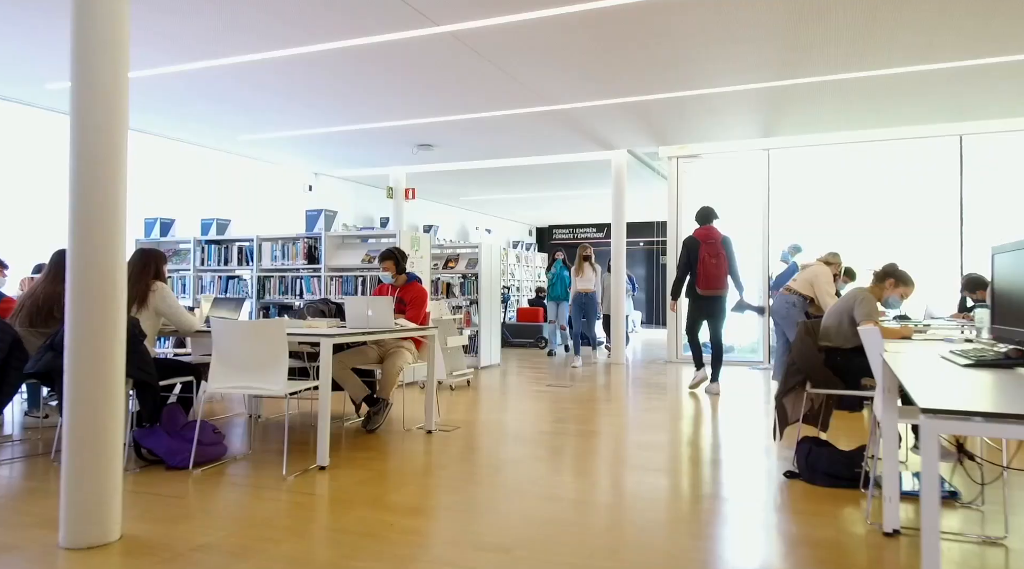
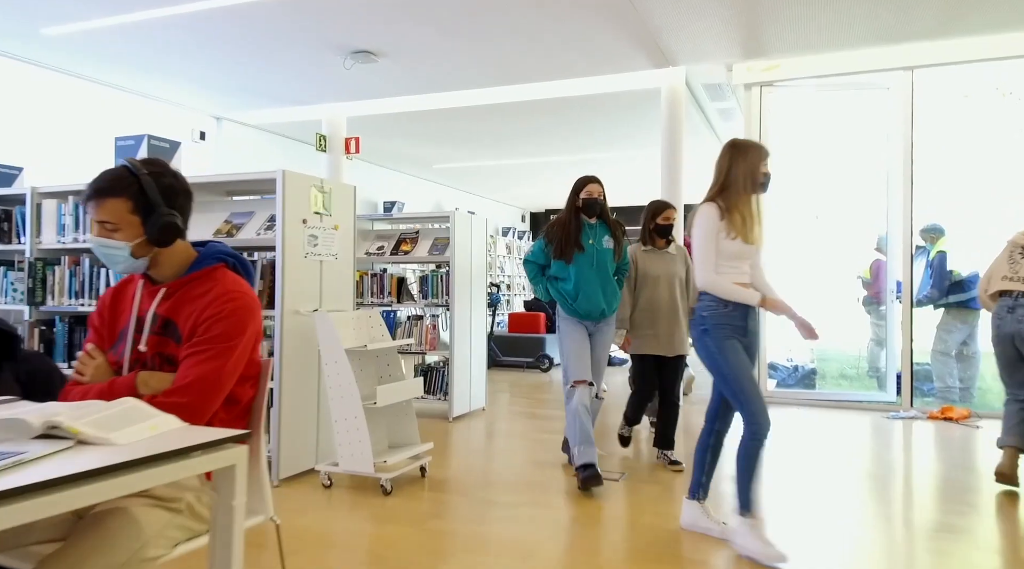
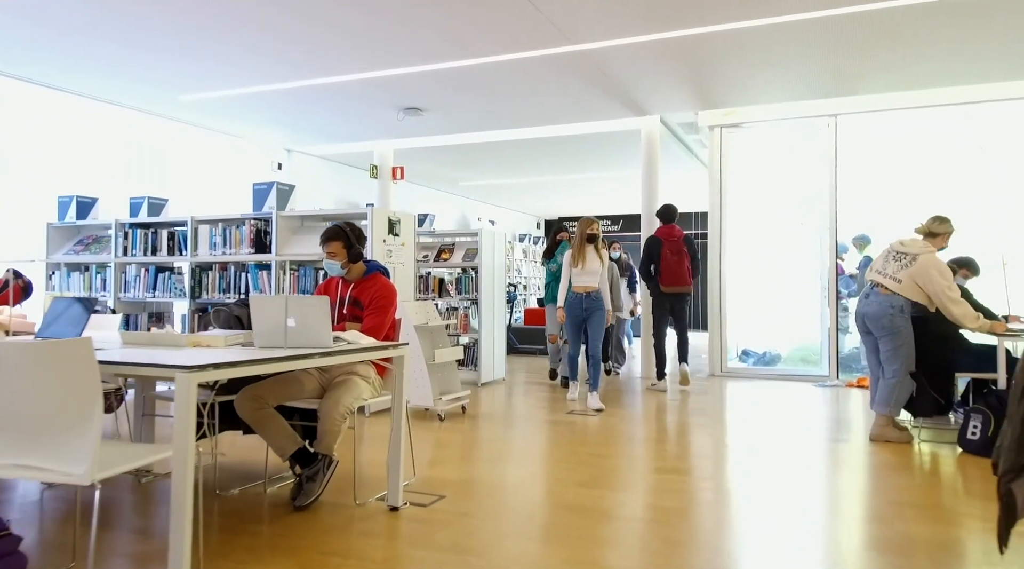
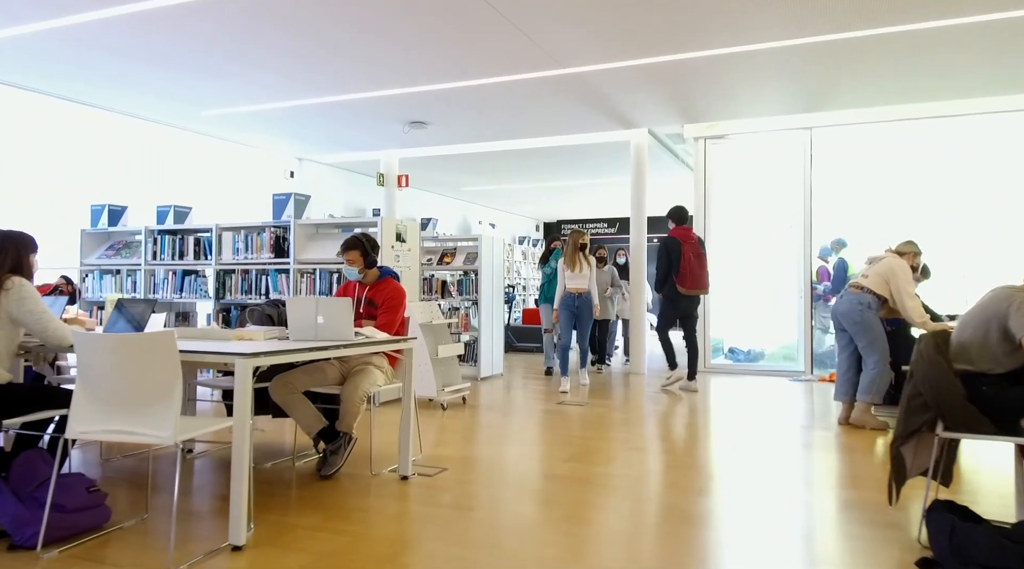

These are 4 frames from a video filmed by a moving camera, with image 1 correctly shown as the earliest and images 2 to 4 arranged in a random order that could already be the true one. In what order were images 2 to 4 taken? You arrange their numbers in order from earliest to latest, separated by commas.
4, 3, 2
